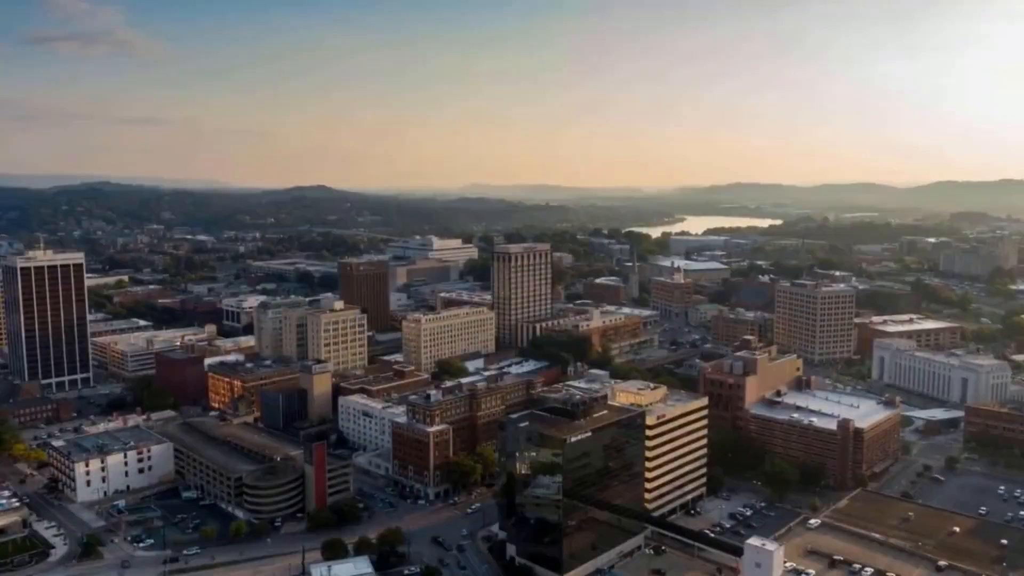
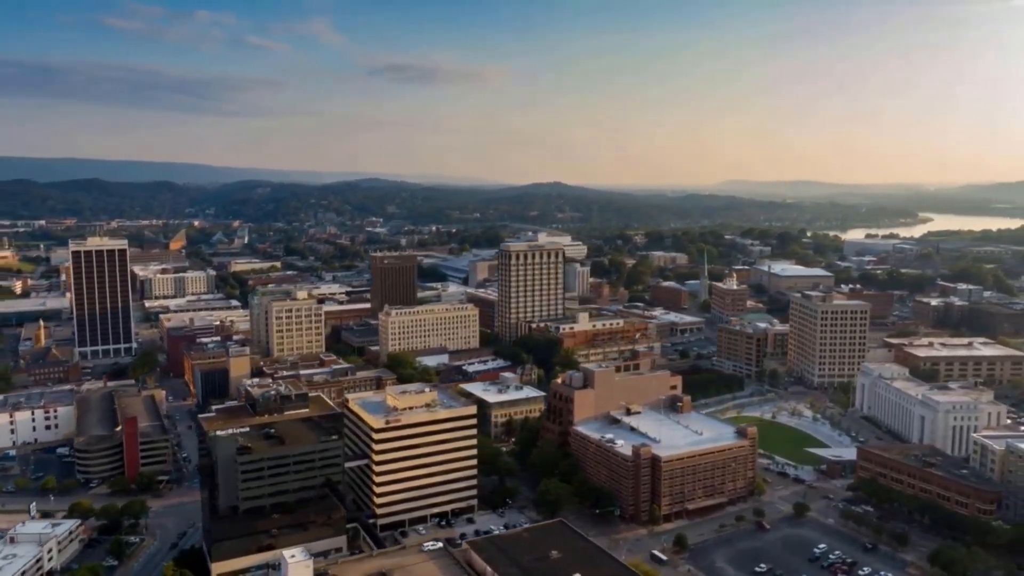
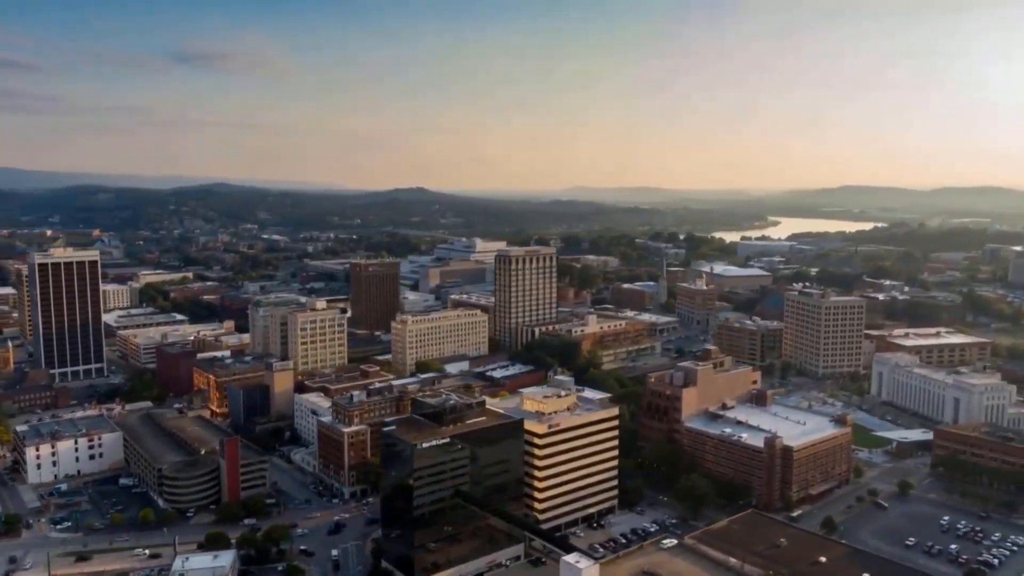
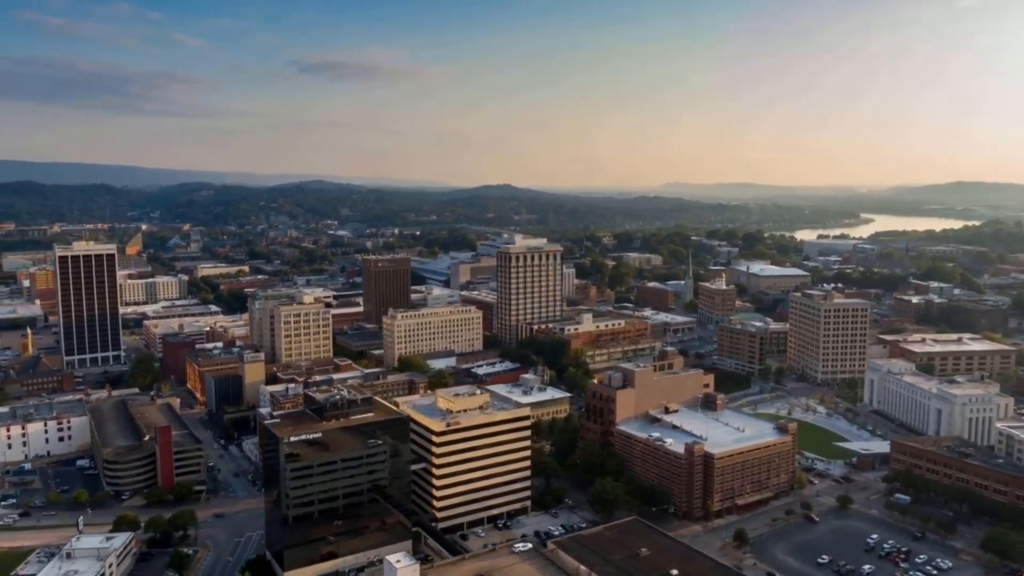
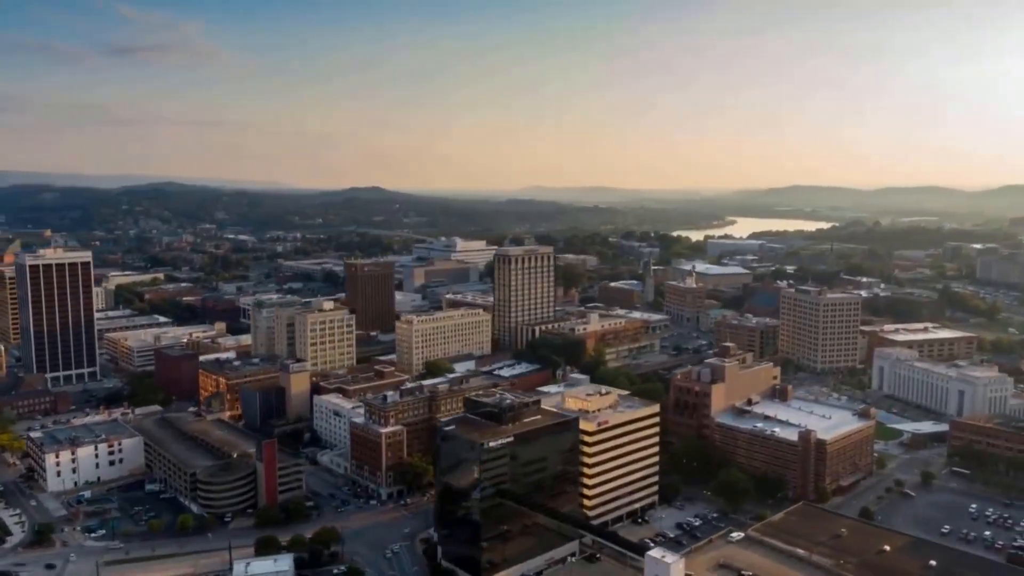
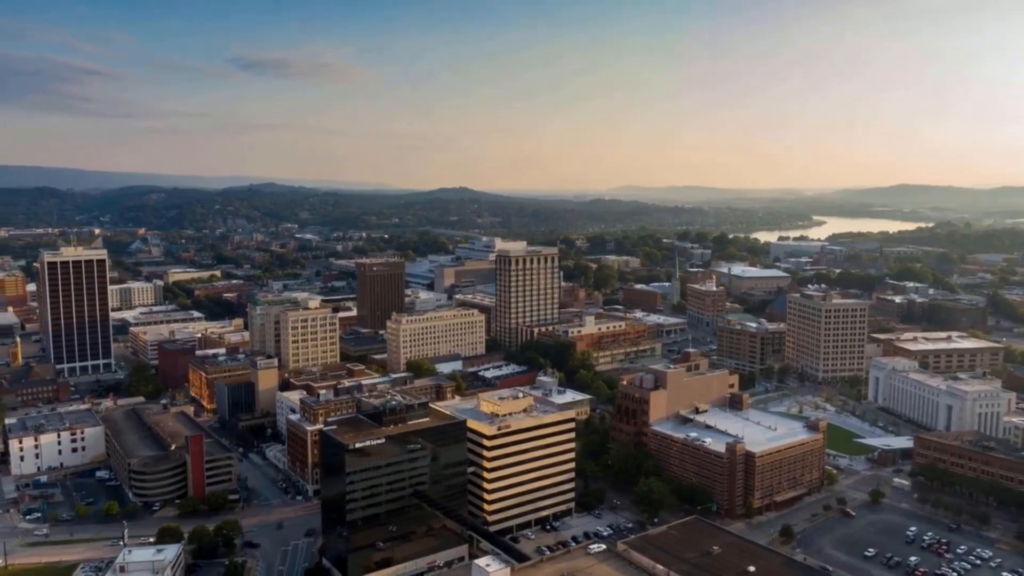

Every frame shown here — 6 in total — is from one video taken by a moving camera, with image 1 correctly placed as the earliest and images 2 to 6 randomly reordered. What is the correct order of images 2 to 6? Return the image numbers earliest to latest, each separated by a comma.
5, 3, 6, 4, 2
